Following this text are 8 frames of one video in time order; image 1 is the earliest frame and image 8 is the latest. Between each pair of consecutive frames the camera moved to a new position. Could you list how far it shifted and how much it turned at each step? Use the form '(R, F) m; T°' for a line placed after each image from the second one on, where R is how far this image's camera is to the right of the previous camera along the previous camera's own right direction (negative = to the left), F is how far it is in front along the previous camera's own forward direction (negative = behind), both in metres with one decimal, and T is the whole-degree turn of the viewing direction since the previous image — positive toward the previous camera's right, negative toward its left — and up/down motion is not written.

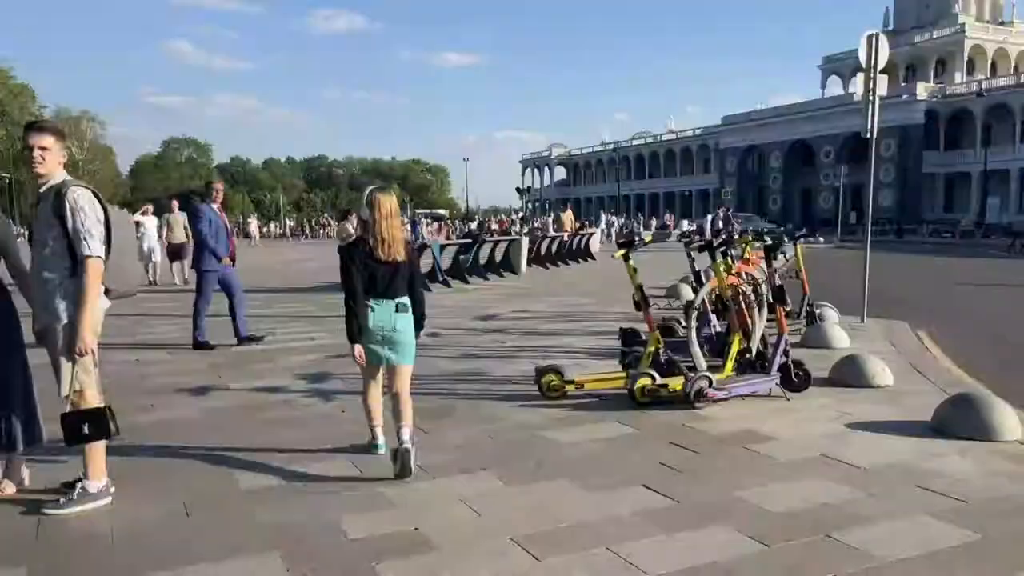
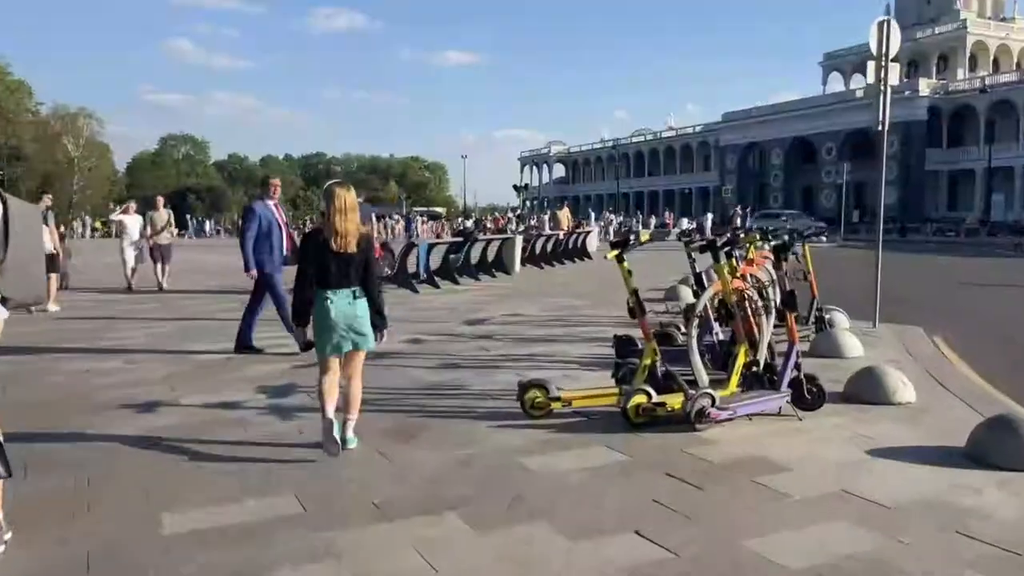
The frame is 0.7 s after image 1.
(+0.1, +0.7) m; 0°
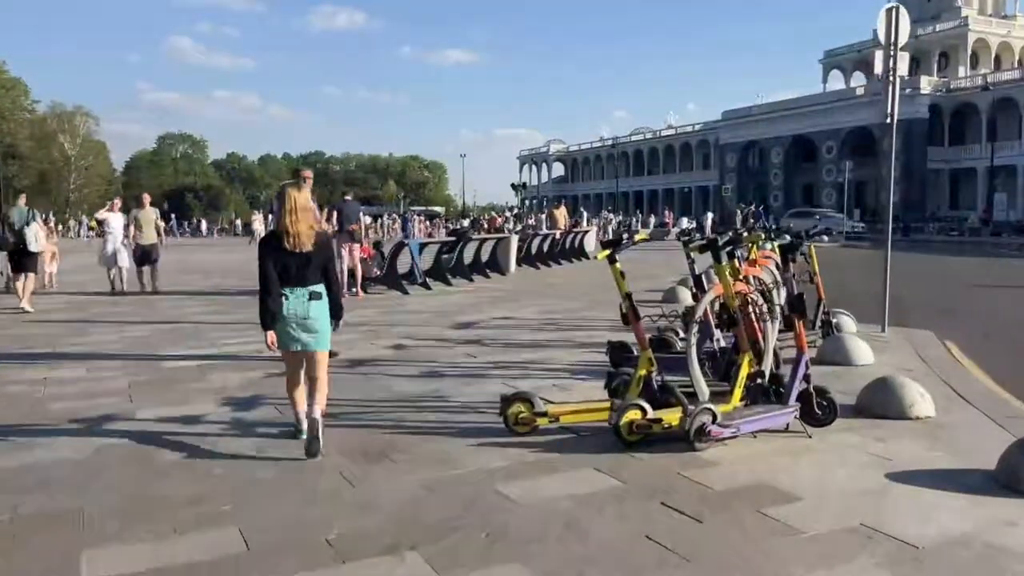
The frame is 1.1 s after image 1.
(+0.1, +0.5) m; 0°
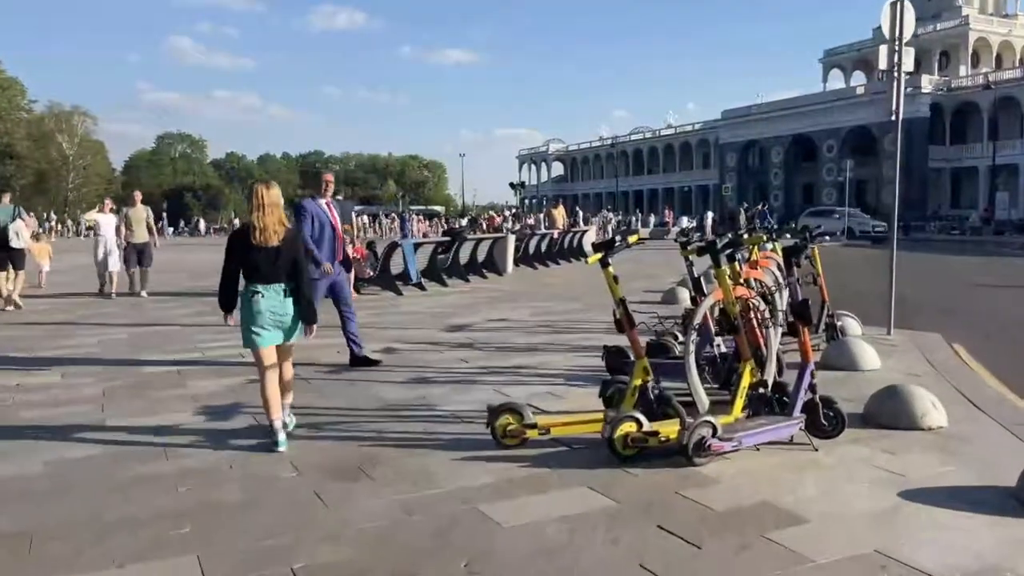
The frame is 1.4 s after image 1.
(+0.1, +0.3) m; 0°
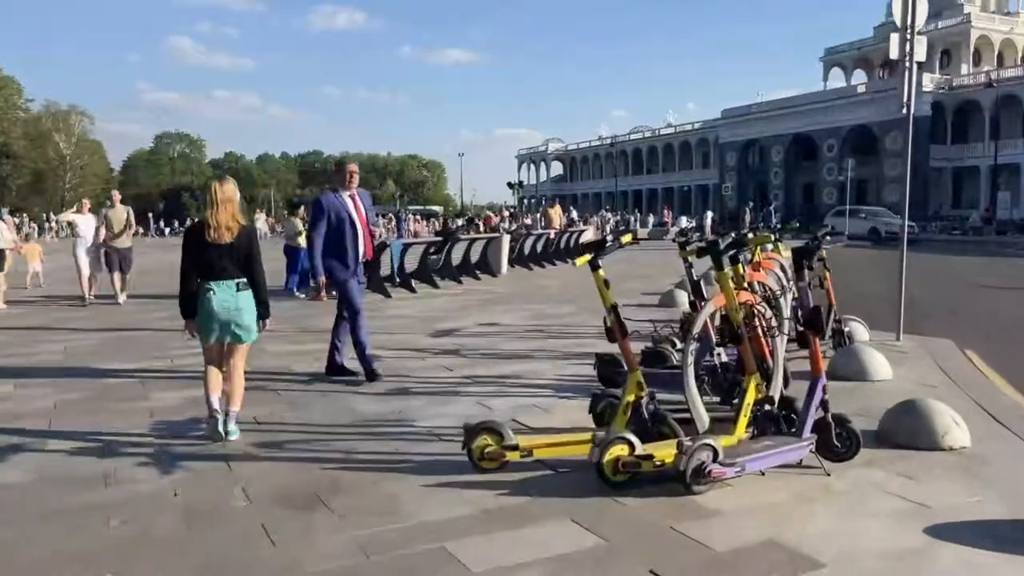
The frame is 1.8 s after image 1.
(+0.1, +0.5) m; 0°
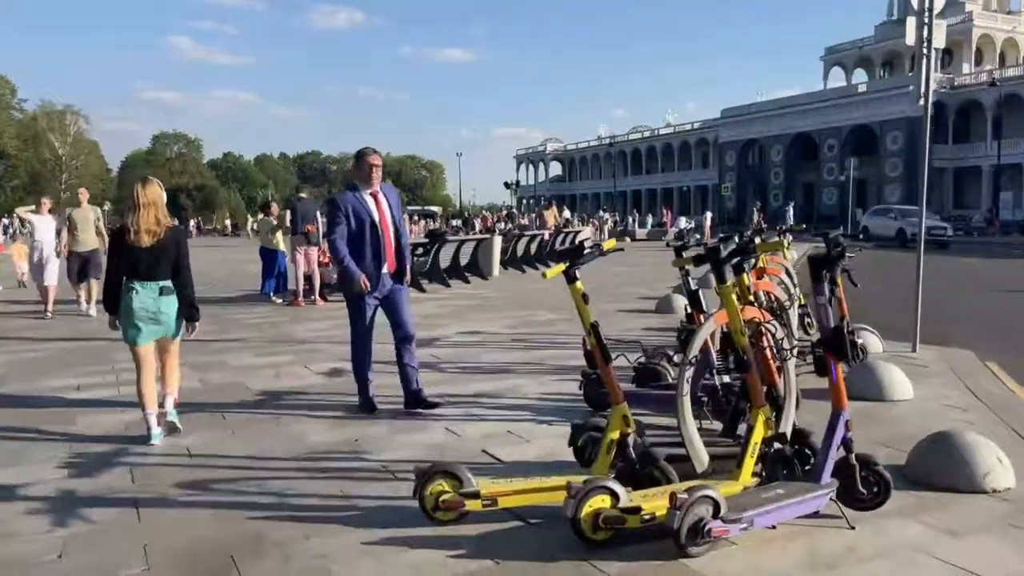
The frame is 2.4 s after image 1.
(+0.2, +0.8) m; 0°
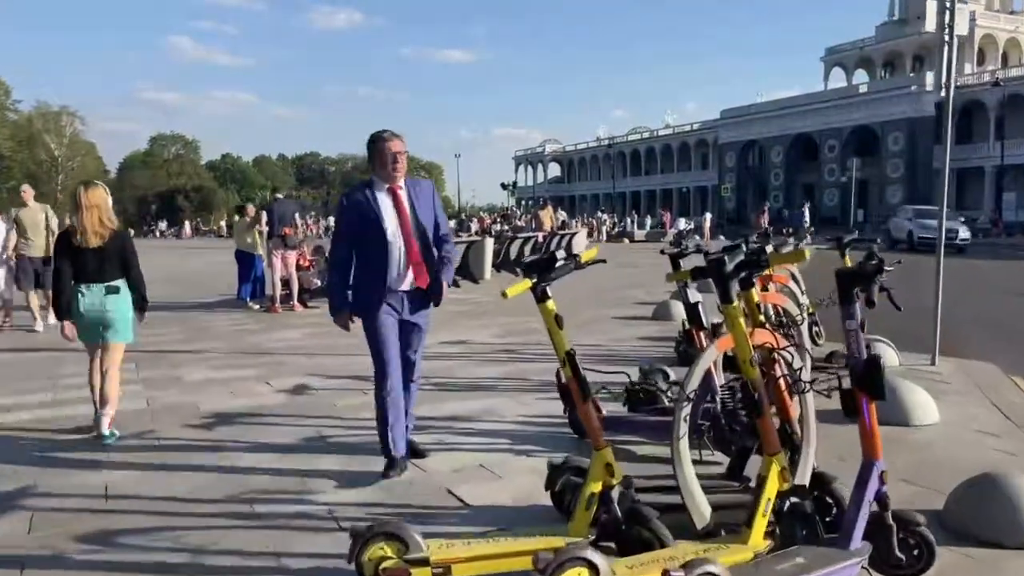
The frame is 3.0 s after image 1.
(+0.2, +0.7) m; 0°
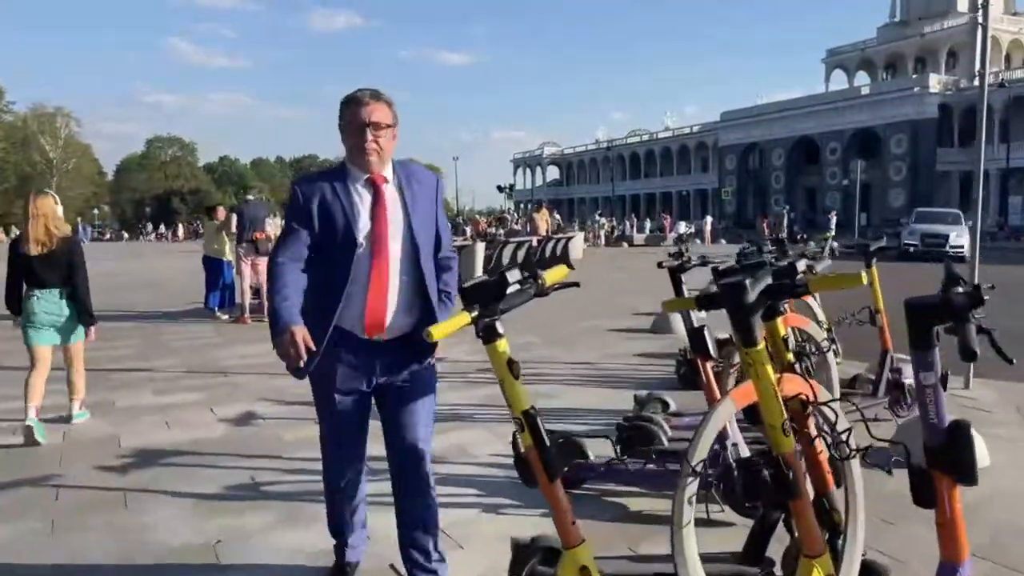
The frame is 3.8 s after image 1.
(+0.2, +0.9) m; 0°
